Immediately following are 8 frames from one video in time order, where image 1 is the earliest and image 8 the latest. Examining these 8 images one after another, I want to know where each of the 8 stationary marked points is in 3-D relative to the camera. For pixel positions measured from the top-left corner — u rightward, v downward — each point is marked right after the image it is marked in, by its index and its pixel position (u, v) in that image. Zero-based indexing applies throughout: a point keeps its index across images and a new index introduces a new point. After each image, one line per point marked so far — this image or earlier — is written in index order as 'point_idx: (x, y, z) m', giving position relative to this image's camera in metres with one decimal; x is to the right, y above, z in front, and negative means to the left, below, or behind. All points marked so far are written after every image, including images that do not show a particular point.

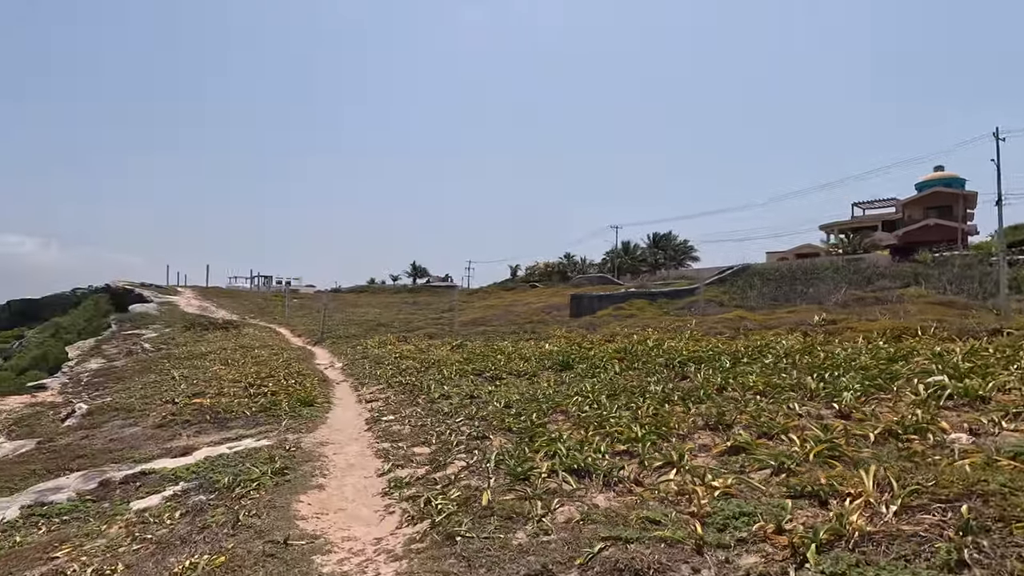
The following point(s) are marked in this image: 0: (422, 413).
0: (-2.0, -2.8, +11.8) m
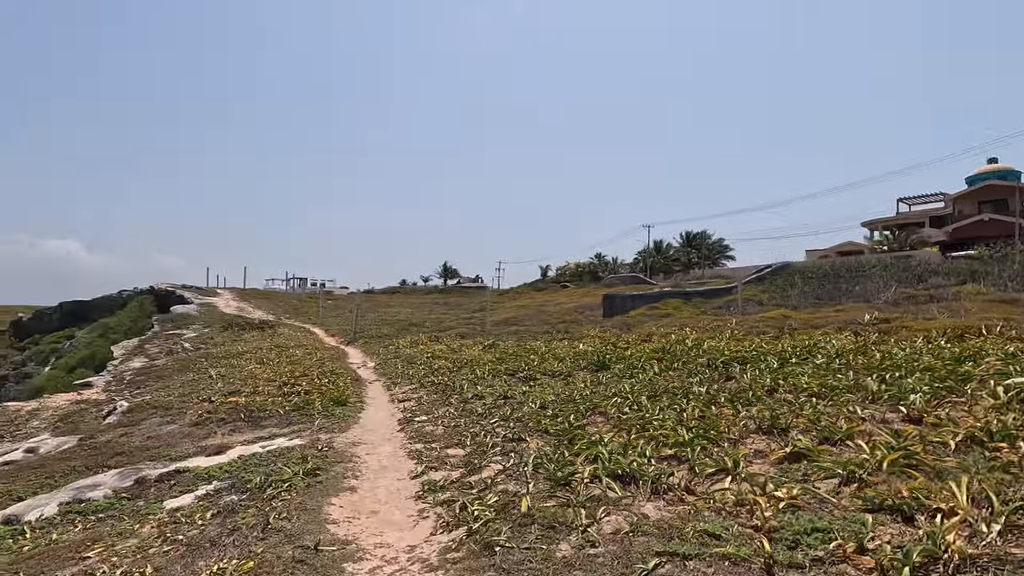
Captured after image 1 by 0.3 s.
0: (-1.2, -2.7, +11.5) m
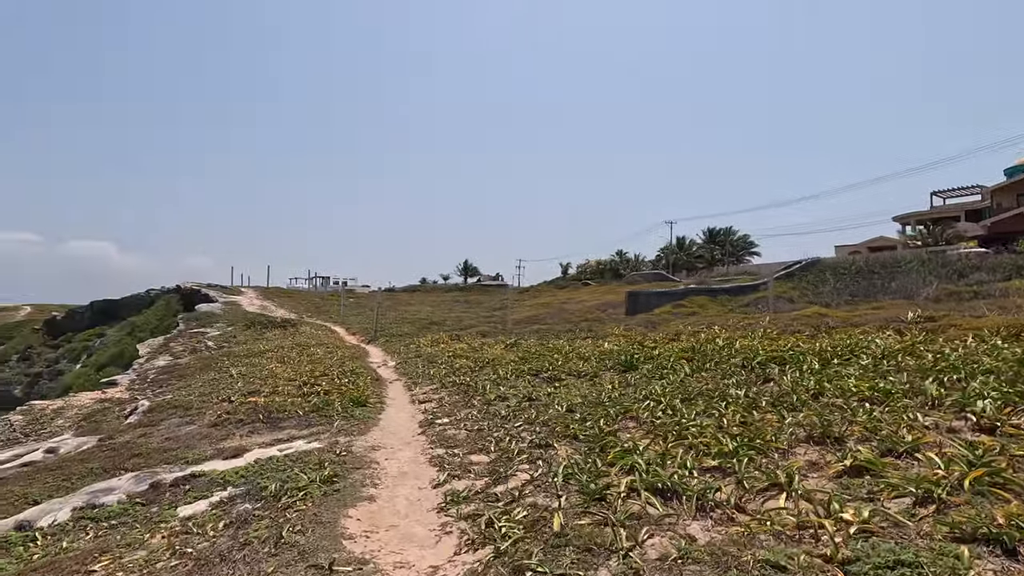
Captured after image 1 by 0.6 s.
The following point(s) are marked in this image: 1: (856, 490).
0: (-0.7, -2.7, +11.0) m
1: (+3.4, -2.0, +5.4) m
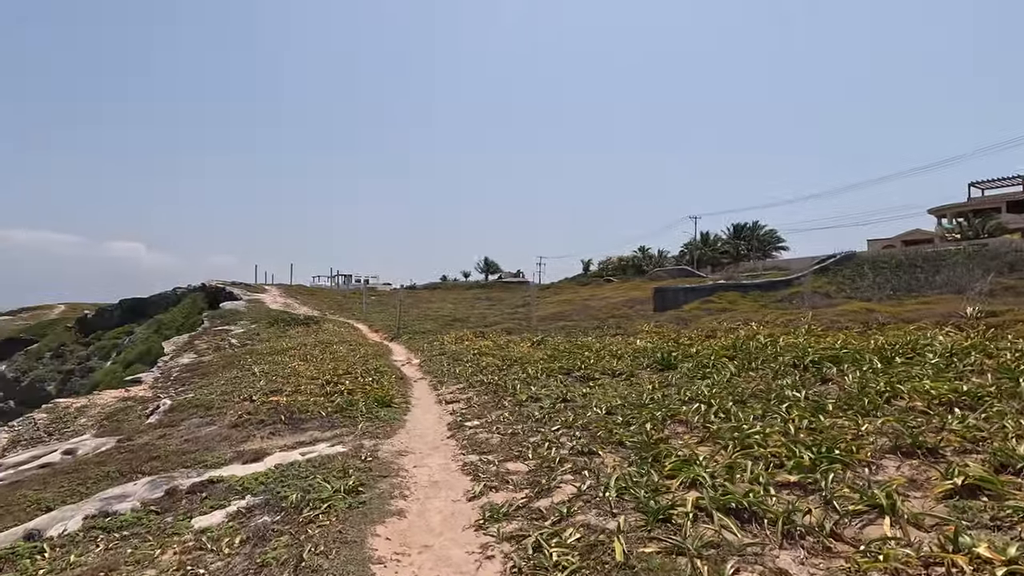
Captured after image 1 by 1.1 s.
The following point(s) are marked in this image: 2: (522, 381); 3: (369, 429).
0: (0.0, -2.5, +10.3) m
1: (+3.9, -1.9, +4.5) m
2: (+0.3, -2.4, +13.9) m
3: (-2.9, -2.9, +10.8) m
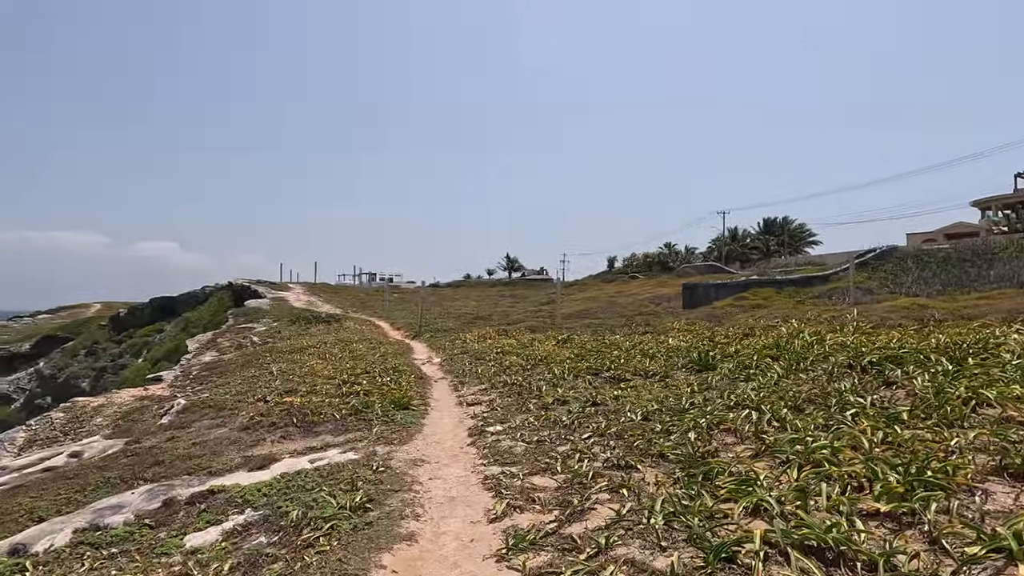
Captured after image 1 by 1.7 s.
0: (+0.4, -2.4, +9.5) m
1: (+4.1, -1.8, +3.5) m
2: (+0.9, -2.3, +13.0) m
3: (-2.4, -2.8, +10.1) m
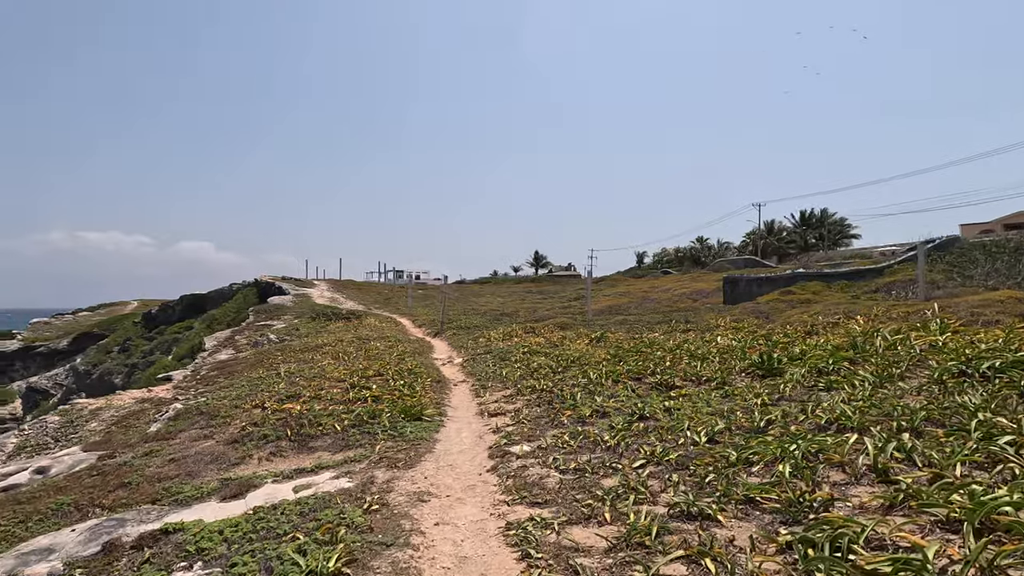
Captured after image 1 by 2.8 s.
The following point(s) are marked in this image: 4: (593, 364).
0: (+0.9, -2.3, +7.6) m
1: (+4.2, -1.7, +1.5) m
2: (+1.5, -2.1, +11.2) m
3: (-2.0, -2.6, +8.4) m
4: (+2.1, -2.0, +13.9) m
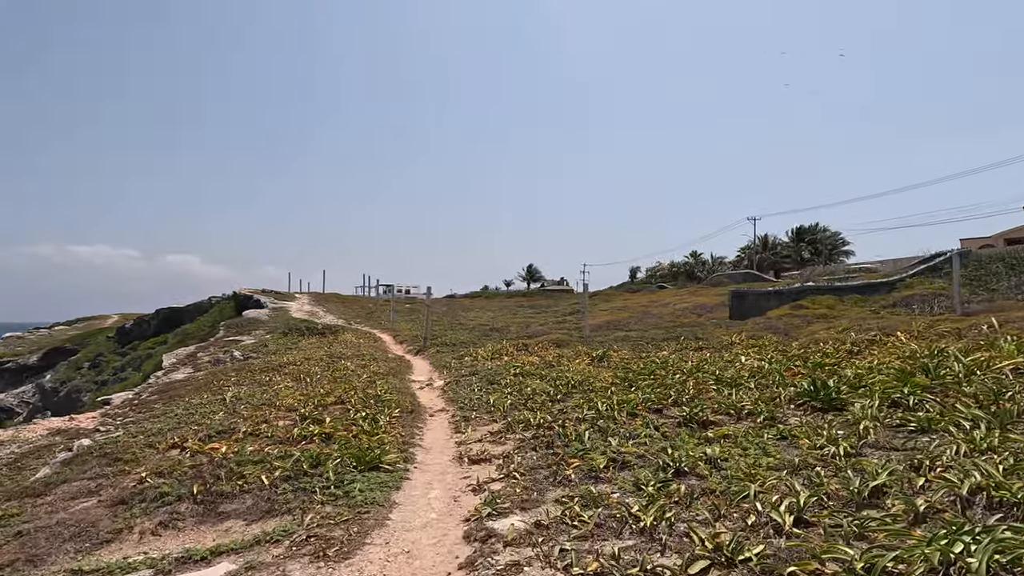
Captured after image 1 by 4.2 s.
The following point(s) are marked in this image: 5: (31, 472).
0: (+0.7, -2.3, +5.2) m
1: (+4.2, -1.5, -0.9) m
2: (+1.3, -2.2, +8.7) m
3: (-2.1, -2.6, +5.9) m
4: (+1.9, -2.2, +11.4) m
5: (-8.9, -3.4, +9.9) m
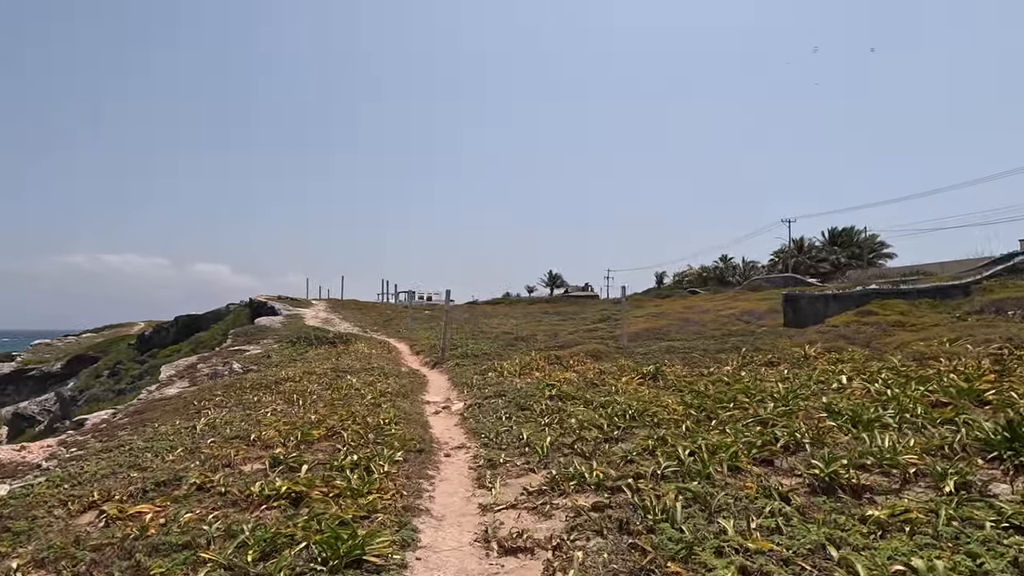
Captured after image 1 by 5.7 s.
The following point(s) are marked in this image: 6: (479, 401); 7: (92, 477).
0: (+1.1, -2.2, +2.3) m
1: (+4.3, -1.4, -3.9) m
2: (+1.9, -2.2, +5.8) m
3: (-1.7, -2.6, +3.2) m
4: (+2.5, -2.2, +8.5) m
5: (-8.3, -3.4, +7.4) m
6: (-0.8, -2.7, +12.7) m
7: (-6.5, -2.9, +8.4) m
